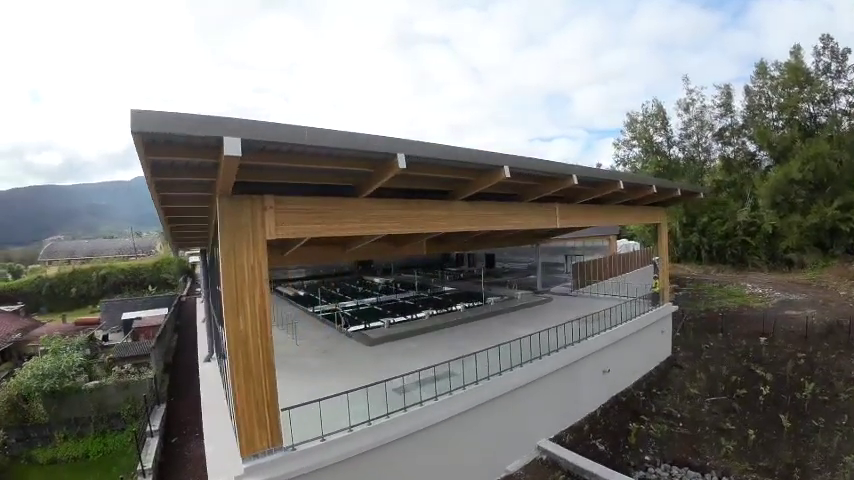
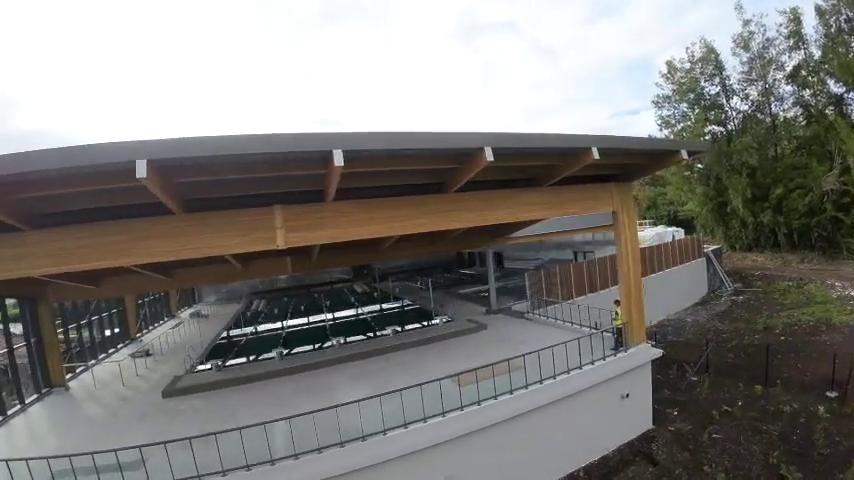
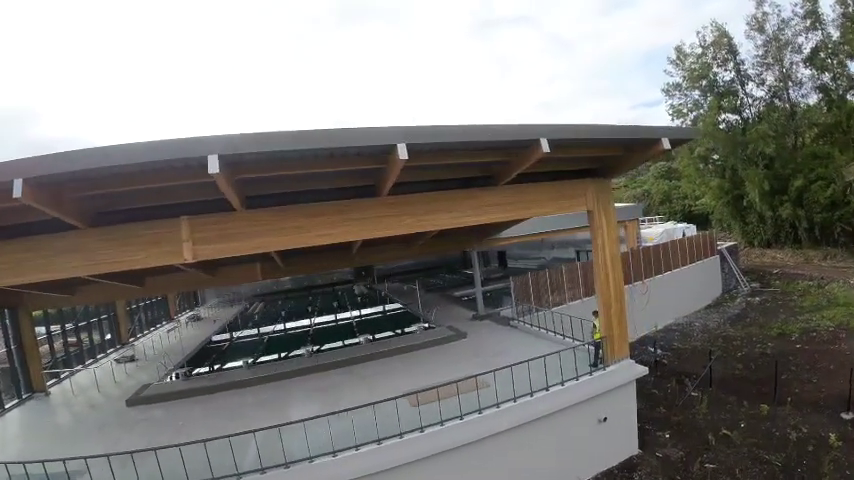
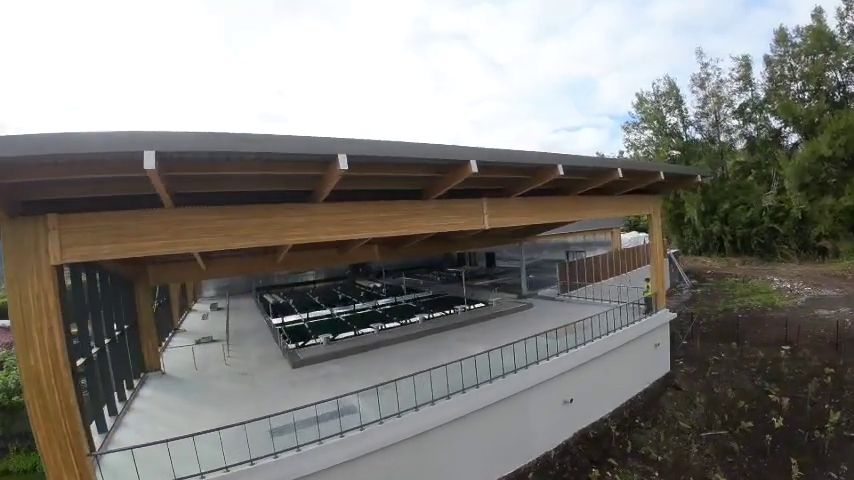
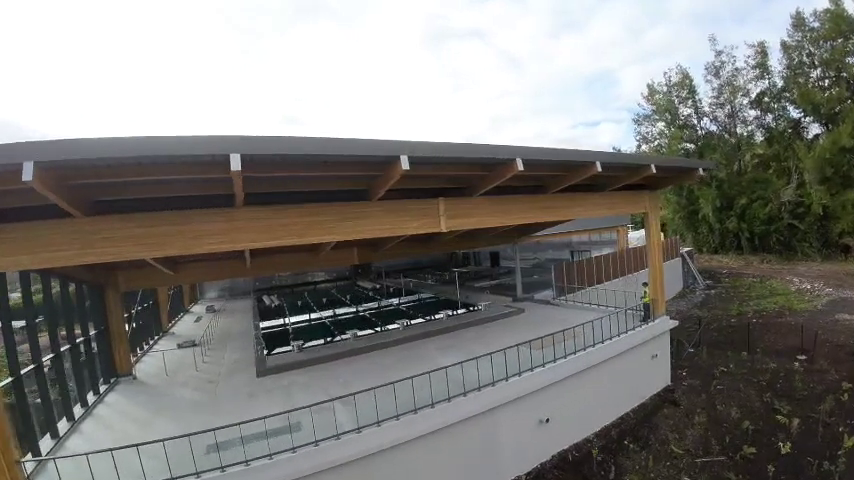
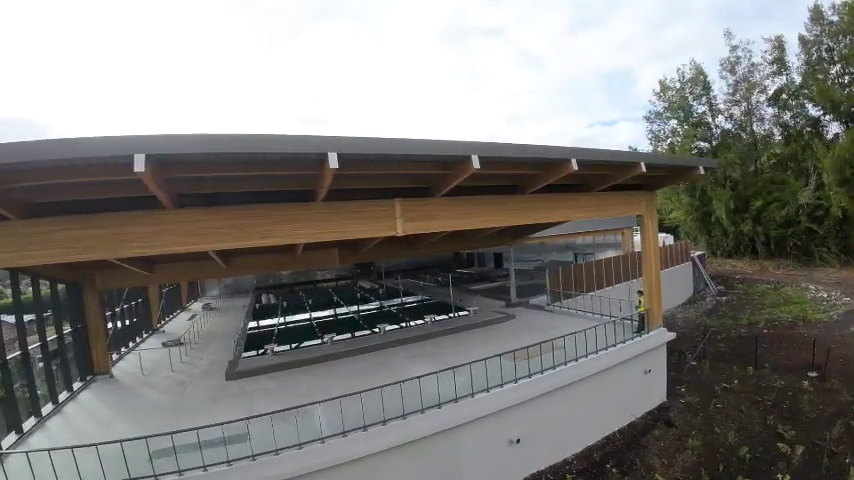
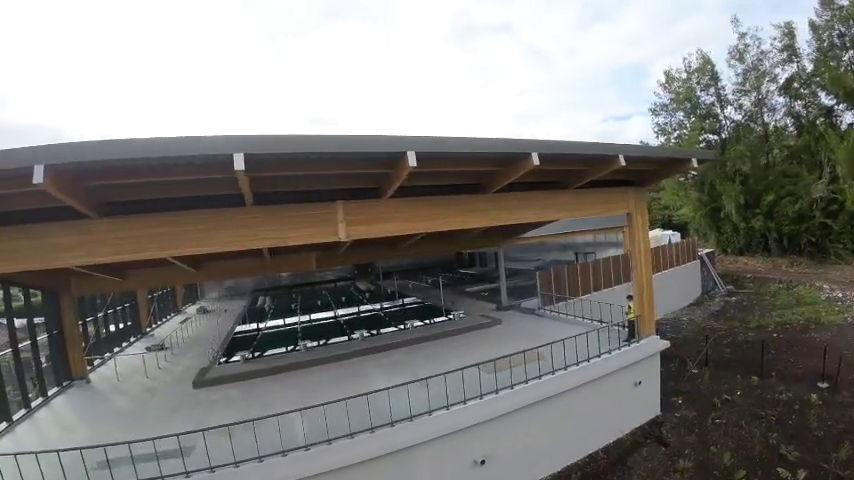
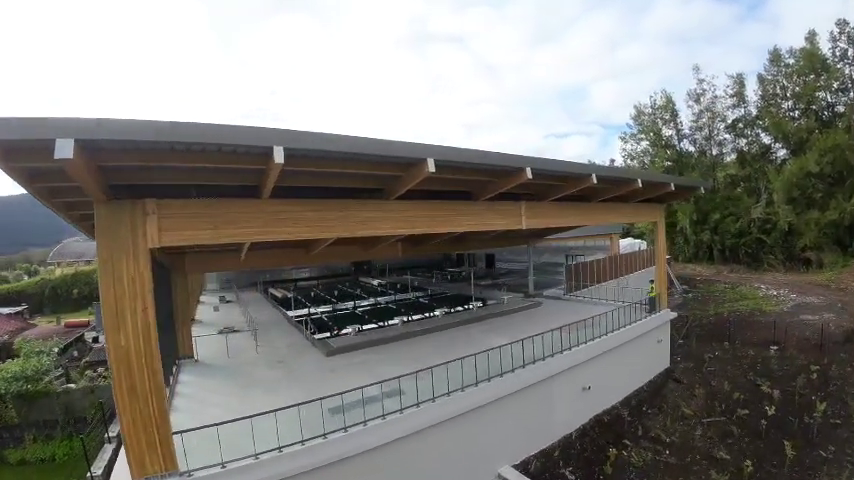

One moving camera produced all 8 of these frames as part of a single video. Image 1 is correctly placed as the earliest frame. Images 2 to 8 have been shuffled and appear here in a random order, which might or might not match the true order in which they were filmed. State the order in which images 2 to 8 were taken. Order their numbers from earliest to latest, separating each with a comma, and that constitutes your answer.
8, 4, 5, 6, 7, 2, 3
